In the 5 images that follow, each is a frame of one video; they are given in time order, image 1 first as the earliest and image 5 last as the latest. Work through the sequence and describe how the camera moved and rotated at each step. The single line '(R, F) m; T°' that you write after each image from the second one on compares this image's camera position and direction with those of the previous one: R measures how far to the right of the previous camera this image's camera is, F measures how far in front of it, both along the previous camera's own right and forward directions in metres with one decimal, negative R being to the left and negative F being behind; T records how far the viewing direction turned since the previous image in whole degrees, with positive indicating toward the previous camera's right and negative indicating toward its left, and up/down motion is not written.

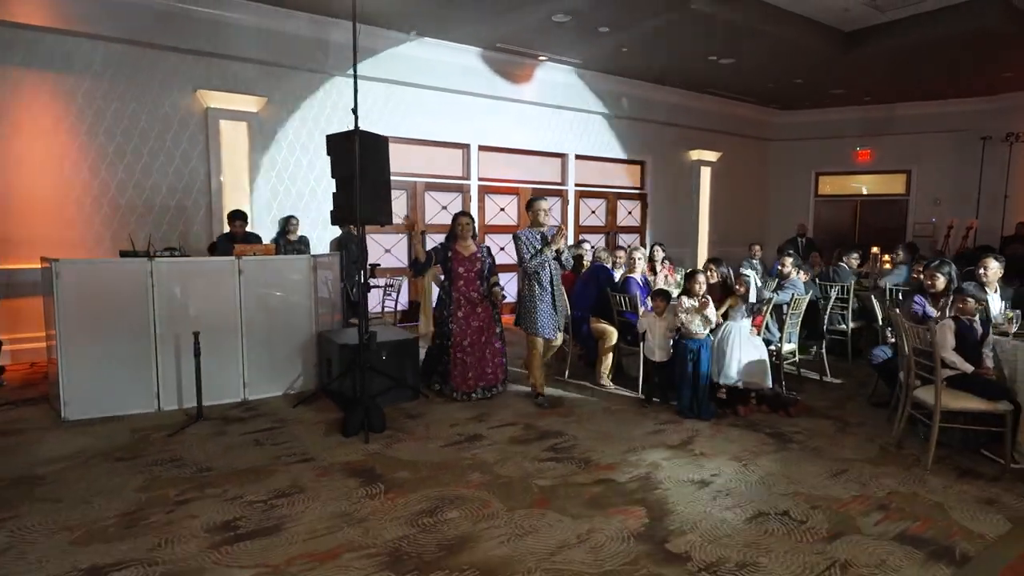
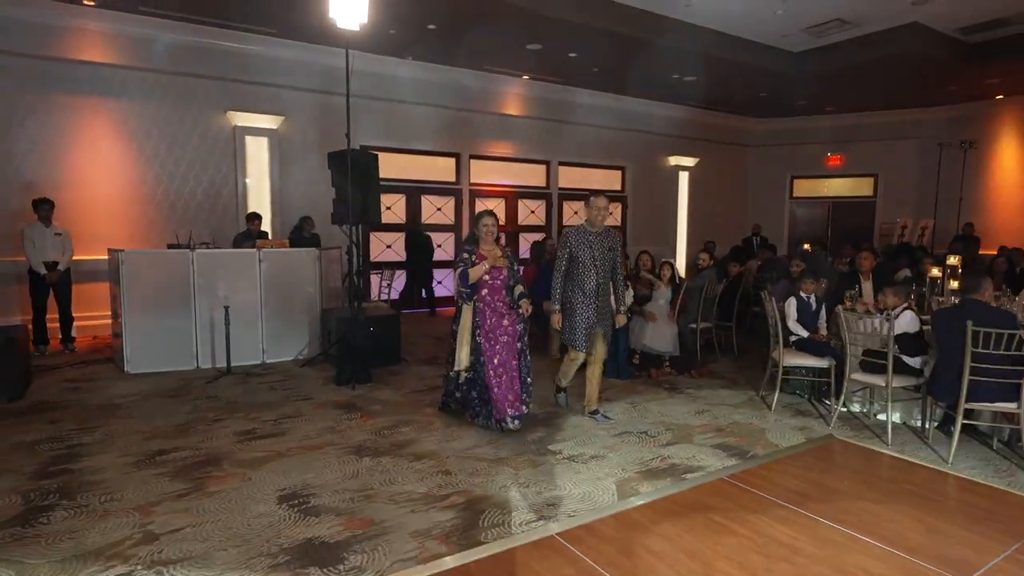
(+0.6, -1.1) m; -2°
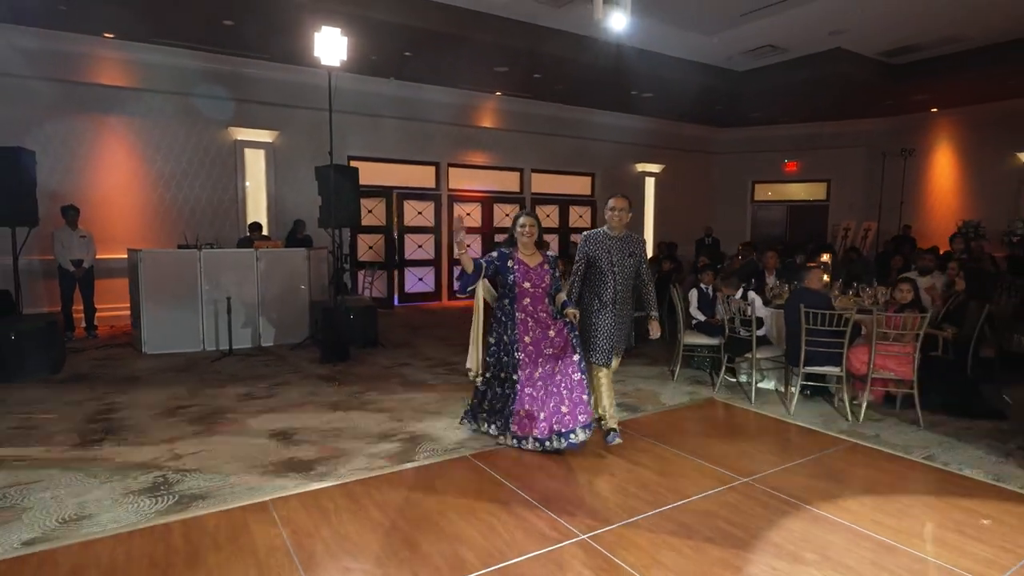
(+0.4, -1.0) m; 0°
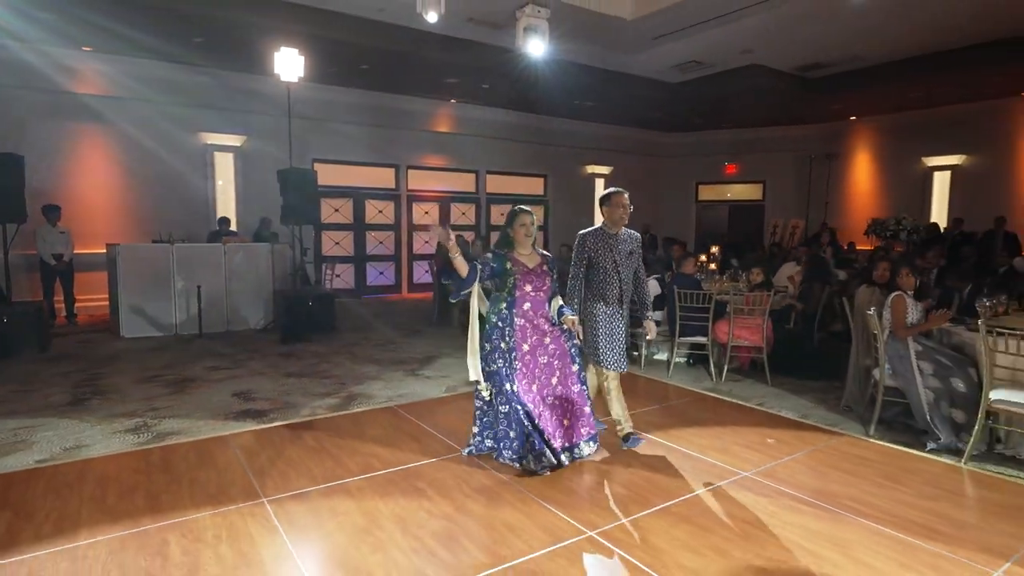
(+0.5, -0.9) m; +2°
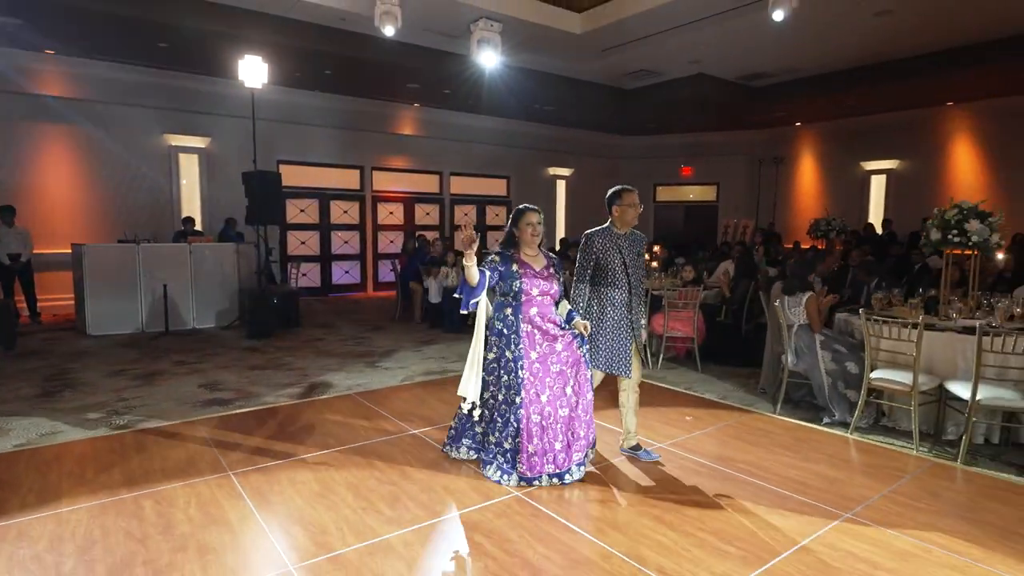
(+0.2, -0.4) m; +3°
